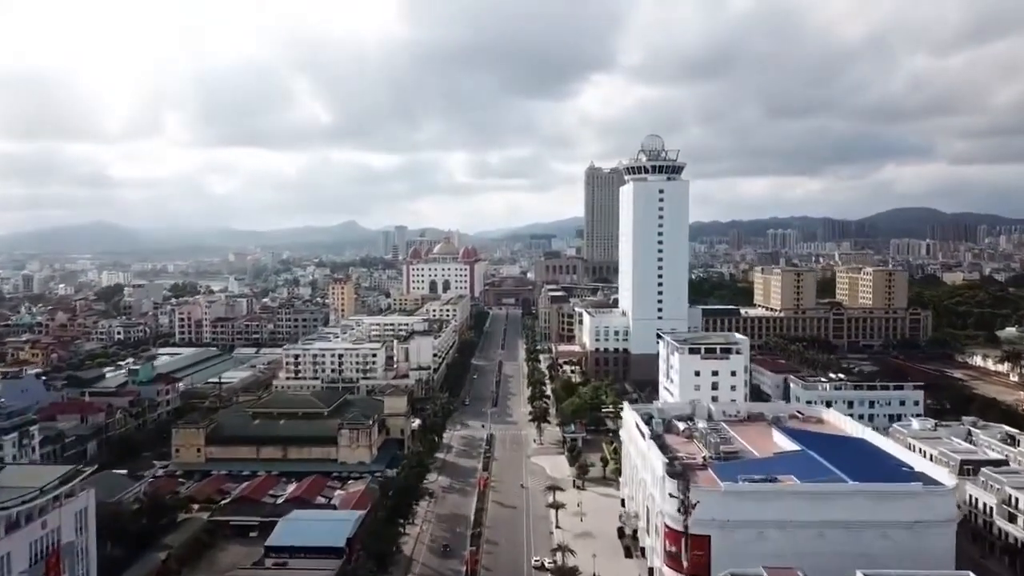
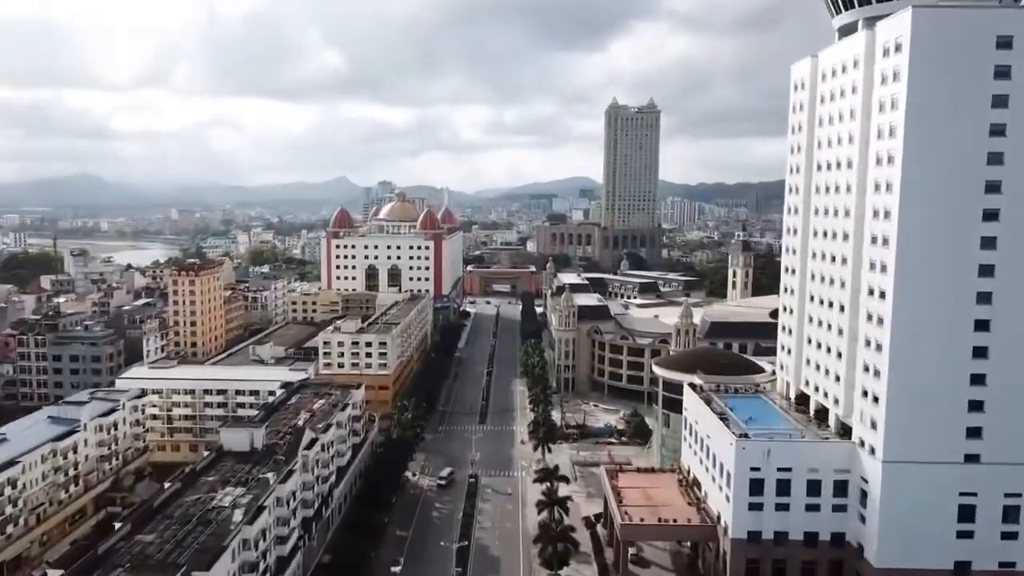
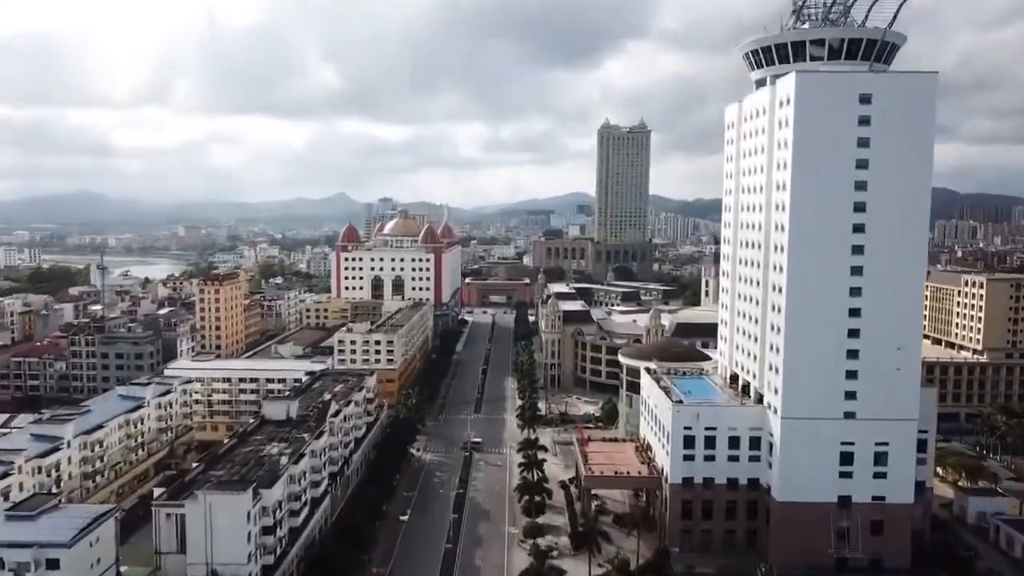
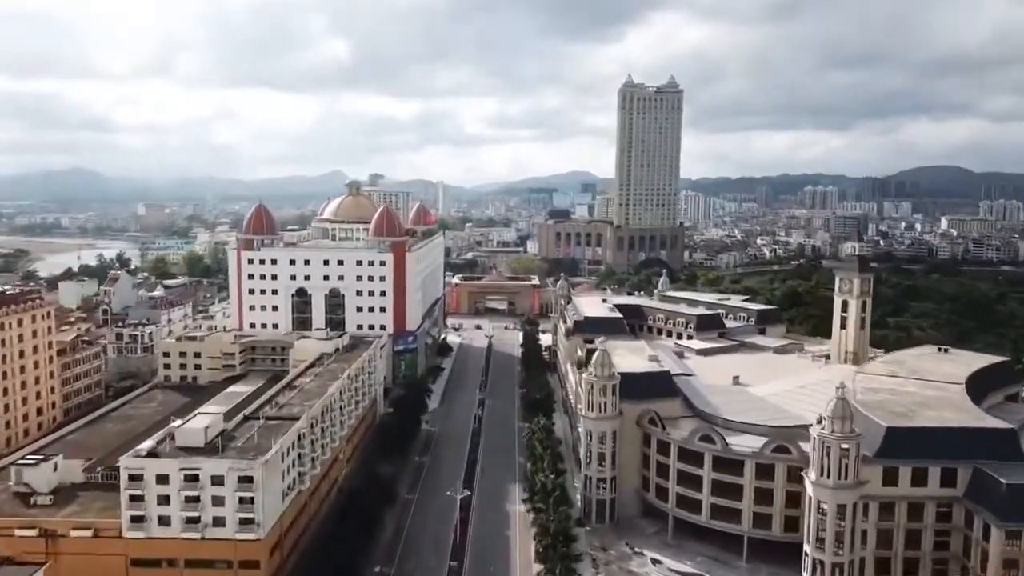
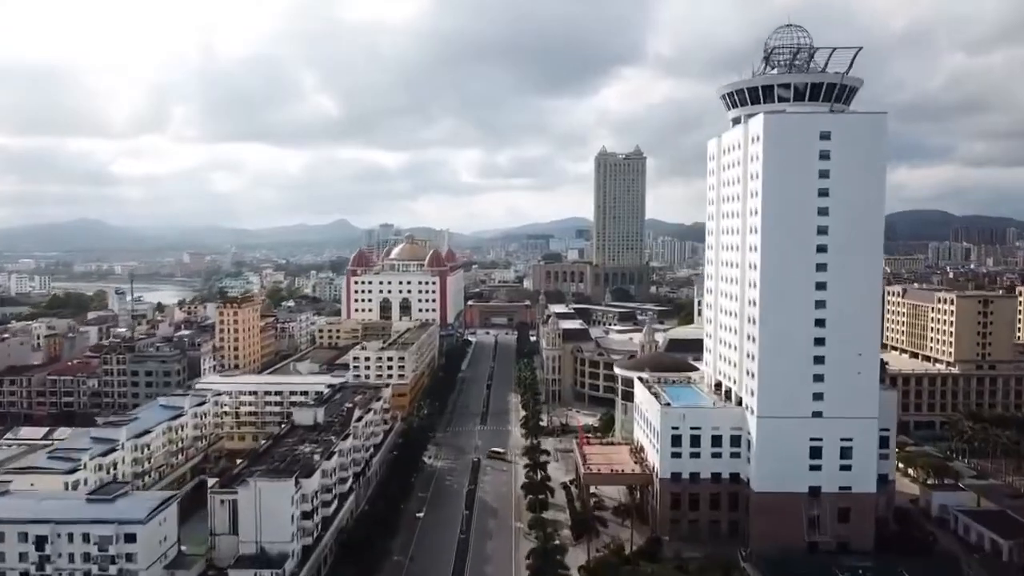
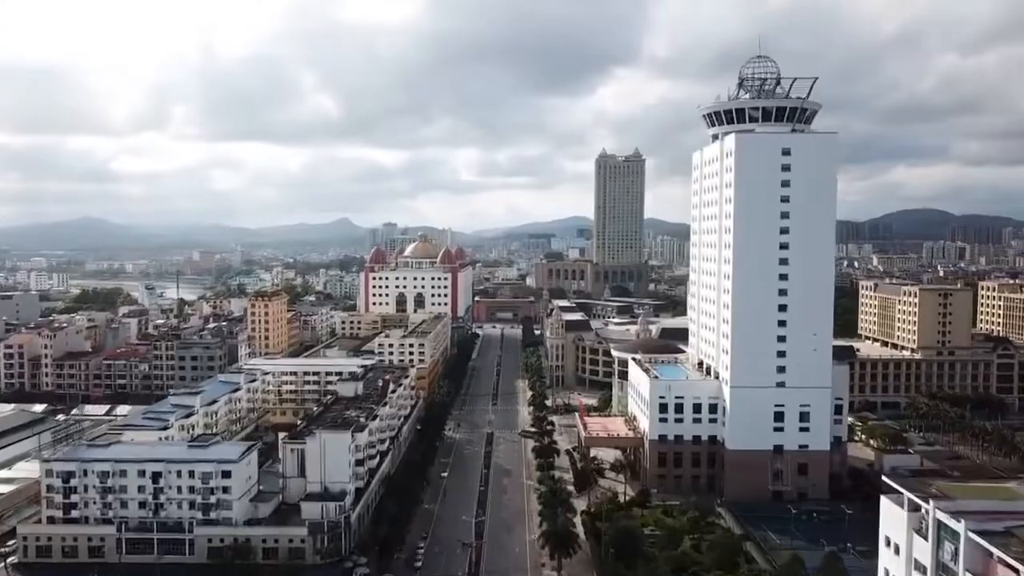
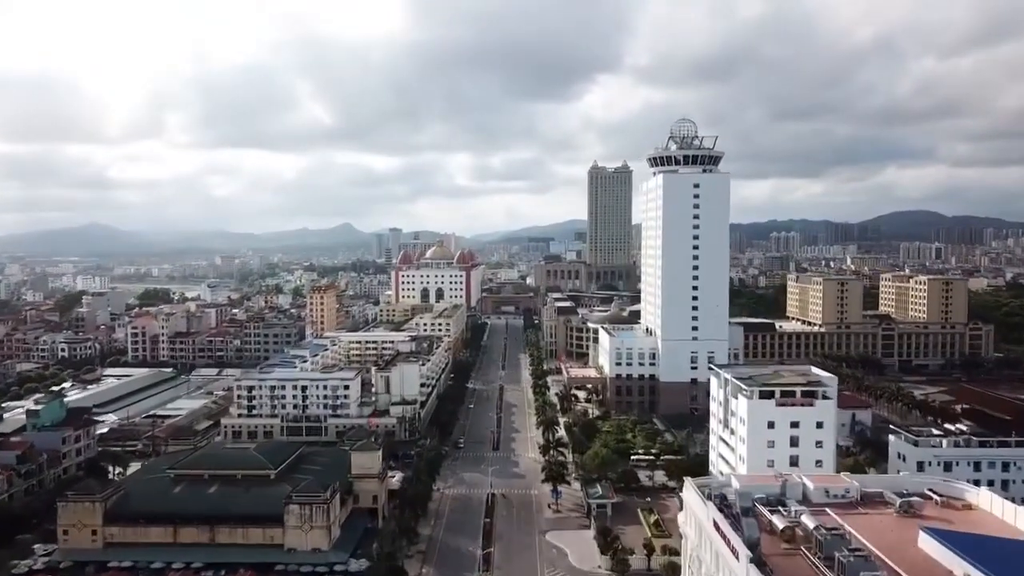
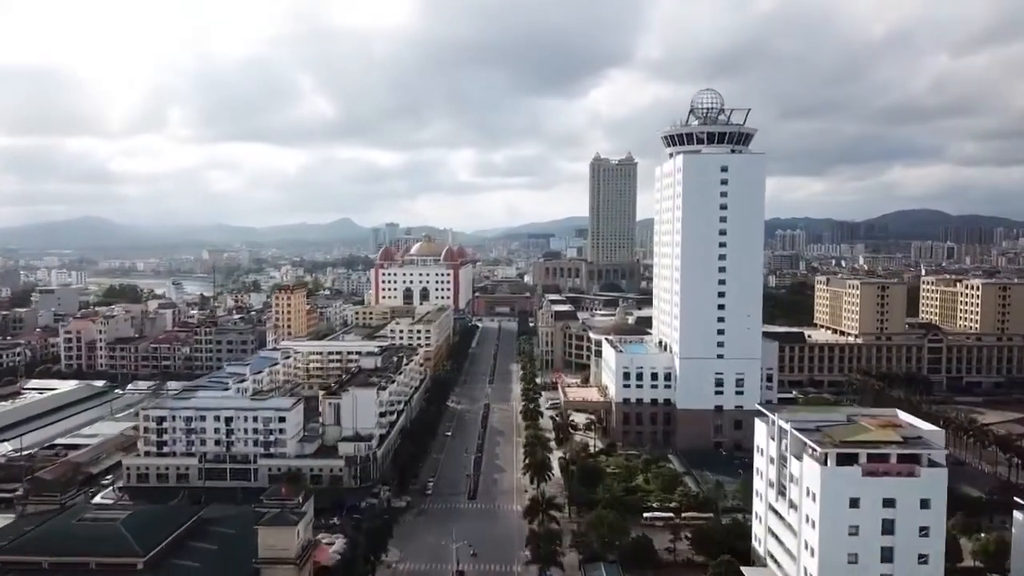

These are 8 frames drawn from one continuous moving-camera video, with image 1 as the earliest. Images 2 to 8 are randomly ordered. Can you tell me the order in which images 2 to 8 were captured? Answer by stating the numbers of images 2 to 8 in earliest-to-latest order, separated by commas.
7, 8, 6, 5, 3, 2, 4
